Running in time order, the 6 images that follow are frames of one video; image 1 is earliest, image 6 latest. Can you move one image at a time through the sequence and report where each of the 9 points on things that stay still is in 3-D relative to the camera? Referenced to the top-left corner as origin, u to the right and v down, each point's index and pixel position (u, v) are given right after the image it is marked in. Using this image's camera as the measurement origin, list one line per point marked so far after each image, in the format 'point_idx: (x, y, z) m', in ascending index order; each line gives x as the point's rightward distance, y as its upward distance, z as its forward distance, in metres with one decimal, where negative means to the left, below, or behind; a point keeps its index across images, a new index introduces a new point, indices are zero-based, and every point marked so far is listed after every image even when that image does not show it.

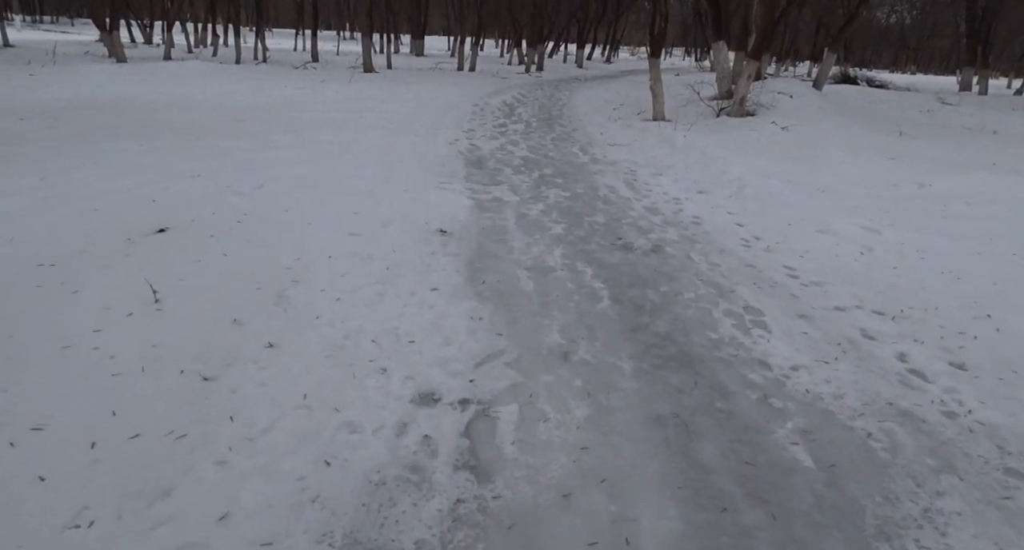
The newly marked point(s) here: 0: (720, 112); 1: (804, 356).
0: (+4.1, +3.2, +13.7) m
1: (+1.7, -0.5, +4.0) m
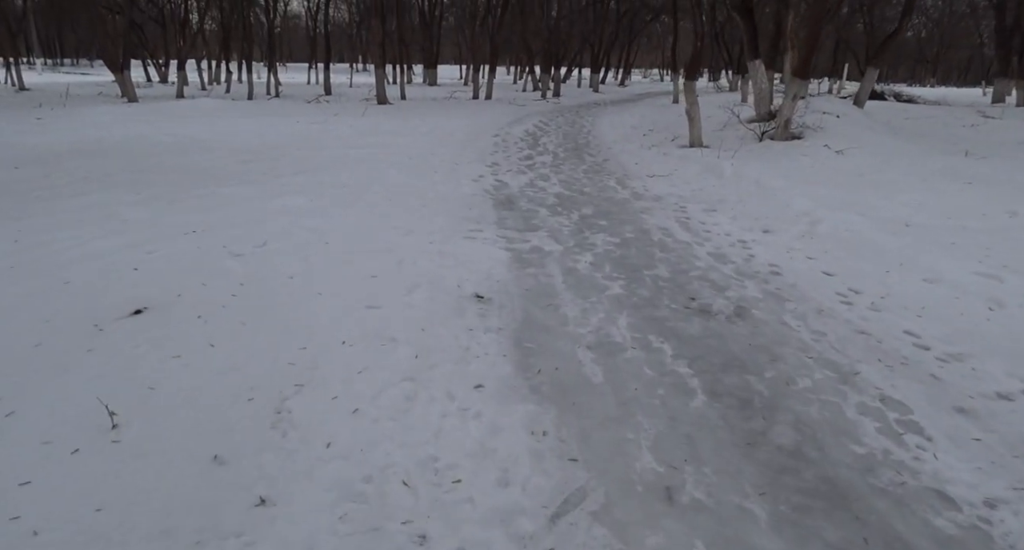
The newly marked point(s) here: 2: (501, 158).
0: (+4.6, +2.5, +12.7) m
1: (+2.0, -0.9, +2.9) m
2: (-0.2, +2.0, +11.9) m
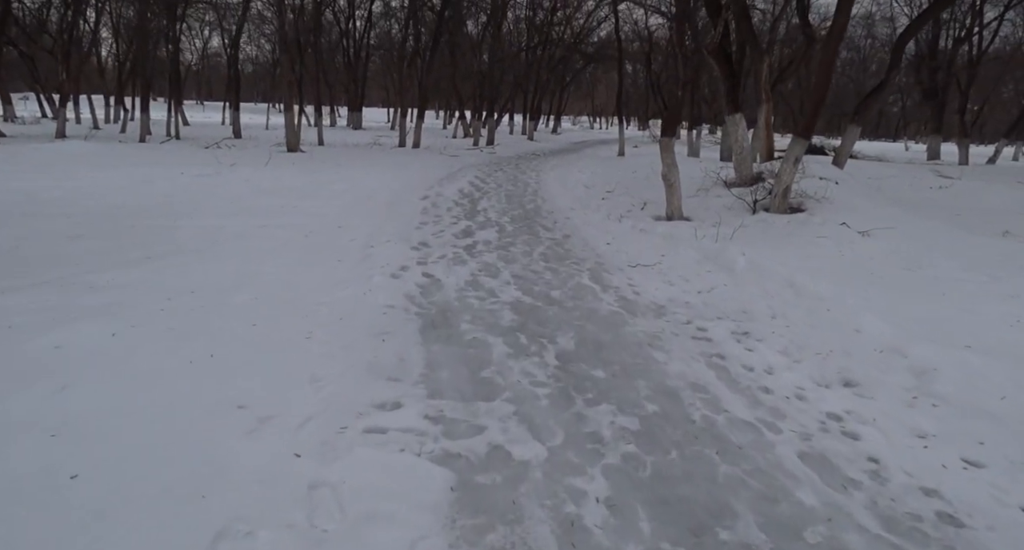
0: (+3.6, +1.0, +10.3) m
1: (+2.1, -1.8, +0.2) m
2: (-1.0, +0.5, +9.1) m
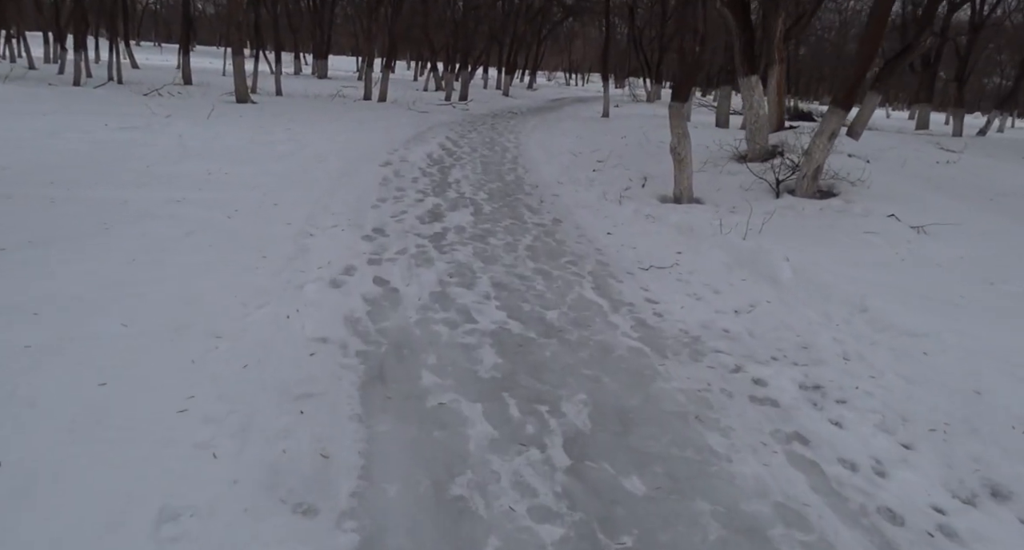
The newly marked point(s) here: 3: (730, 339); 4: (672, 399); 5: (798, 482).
0: (+3.3, +1.1, +8.7) m
1: (+2.2, -2.3, -1.3) m
2: (-1.3, +0.6, +7.3) m
3: (+1.5, -0.4, +4.7) m
4: (+0.9, -0.7, +3.7) m
5: (+1.2, -0.9, +3.0) m
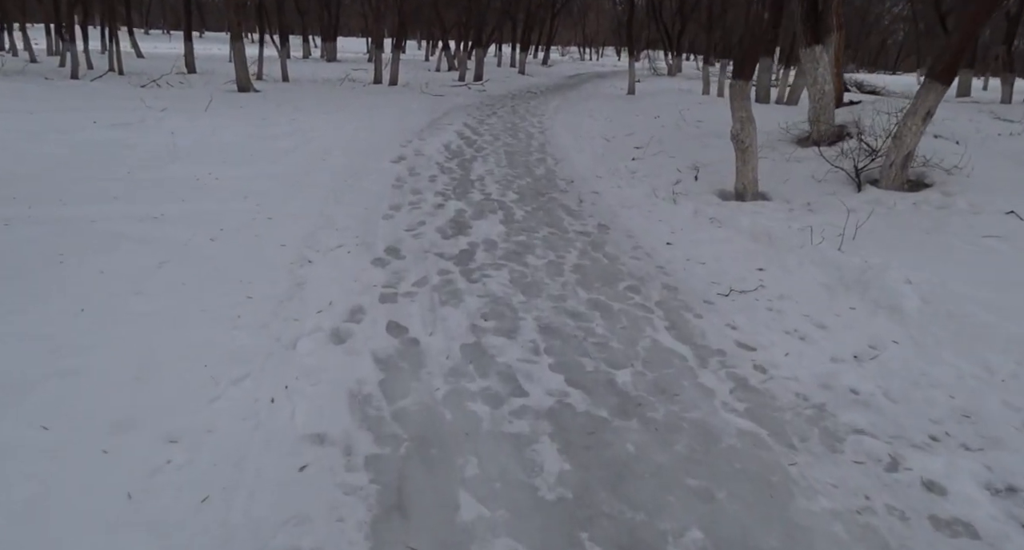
0: (+3.7, +1.0, +7.4) m
1: (+2.4, -2.7, -2.4) m
2: (-0.9, +0.4, +6.1) m
3: (+1.8, -0.7, +3.5) m
4: (+1.1, -0.9, +2.5) m
5: (+1.5, -1.2, +1.8) m
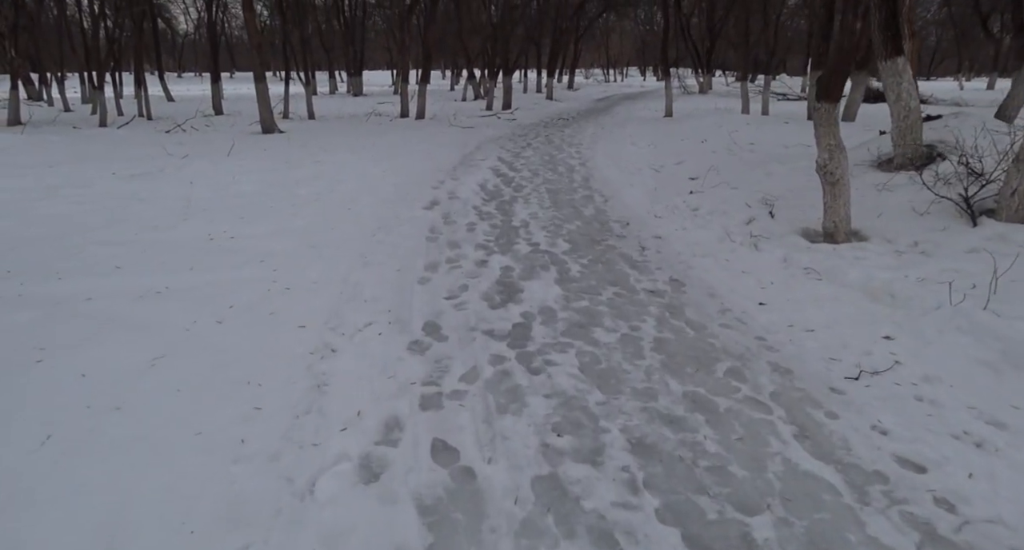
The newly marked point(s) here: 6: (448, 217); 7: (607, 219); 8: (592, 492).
0: (+4.2, +0.6, +6.3) m
1: (+2.6, -2.9, -3.6) m
2: (-0.5, -0.2, +5.2) m
3: (+2.1, -1.0, +2.4) m
4: (+1.5, -1.3, +1.5) m
5: (+1.8, -1.5, +0.7) m
6: (-0.7, +0.6, +7.7) m
7: (+1.1, +0.6, +7.7) m
8: (+0.3, -0.9, +2.9) m
